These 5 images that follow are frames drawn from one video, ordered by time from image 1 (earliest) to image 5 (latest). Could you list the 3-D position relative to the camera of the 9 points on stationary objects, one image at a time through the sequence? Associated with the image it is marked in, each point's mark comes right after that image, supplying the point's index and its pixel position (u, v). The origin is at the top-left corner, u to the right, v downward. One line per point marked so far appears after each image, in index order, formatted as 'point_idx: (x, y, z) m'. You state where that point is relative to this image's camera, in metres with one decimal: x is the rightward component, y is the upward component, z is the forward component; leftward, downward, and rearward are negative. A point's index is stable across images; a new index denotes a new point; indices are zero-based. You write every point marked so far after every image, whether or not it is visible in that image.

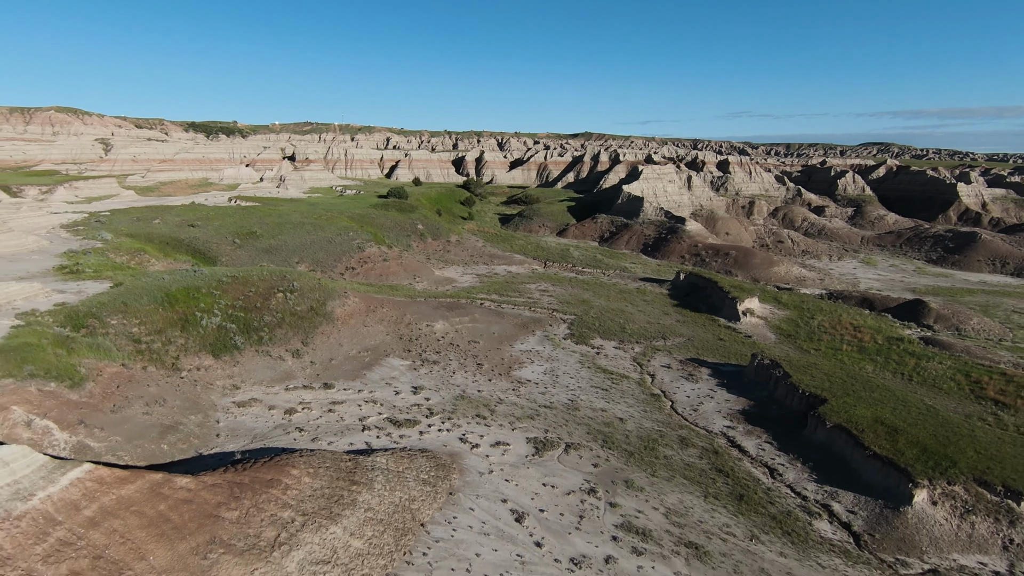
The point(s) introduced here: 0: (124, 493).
0: (-6.7, -3.5, +10.0) m
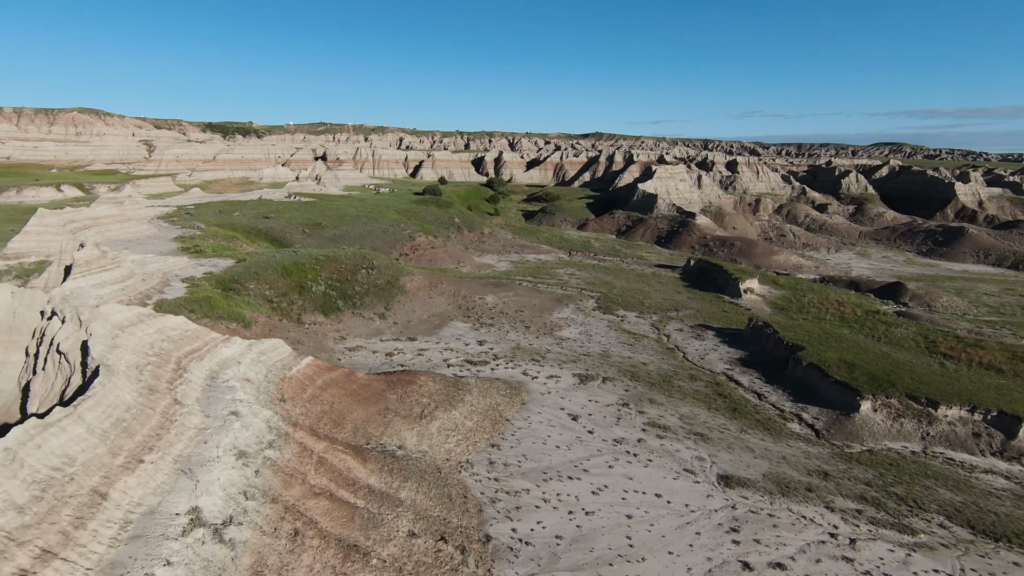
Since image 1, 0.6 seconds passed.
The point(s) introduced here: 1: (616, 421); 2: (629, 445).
0: (-4.8, -2.3, +15.4) m
1: (+3.3, -4.3, +18.5) m
2: (+3.5, -4.6, +17.0) m
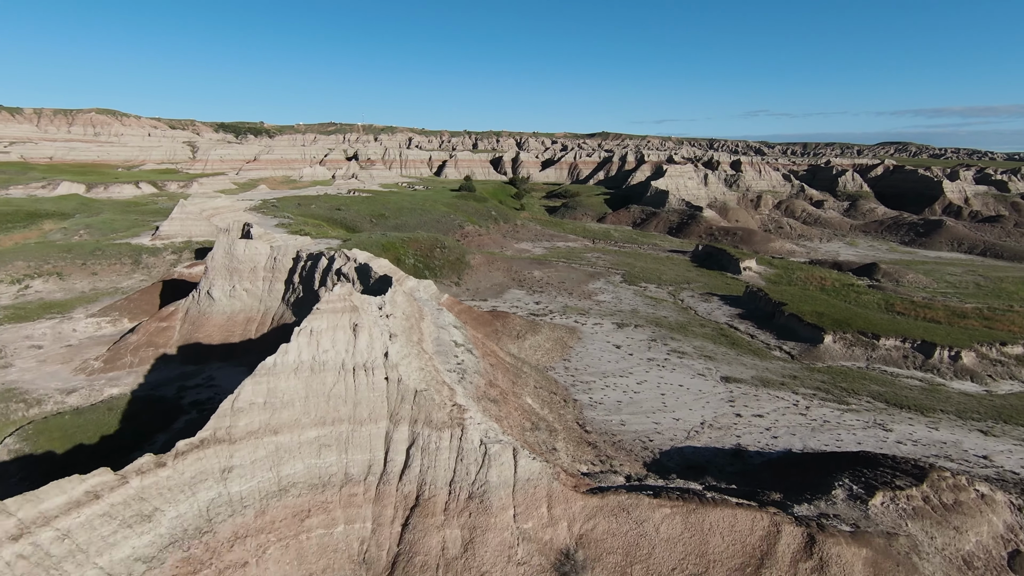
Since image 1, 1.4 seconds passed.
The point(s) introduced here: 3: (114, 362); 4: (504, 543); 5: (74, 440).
0: (-2.1, -0.8, +22.8) m
1: (+6.1, -2.7, +25.9) m
2: (+6.2, -3.1, +24.3) m
3: (-12.9, -2.4, +18.9) m
4: (0.0, -3.9, +8.5) m
5: (-10.6, -3.4, +14.4) m
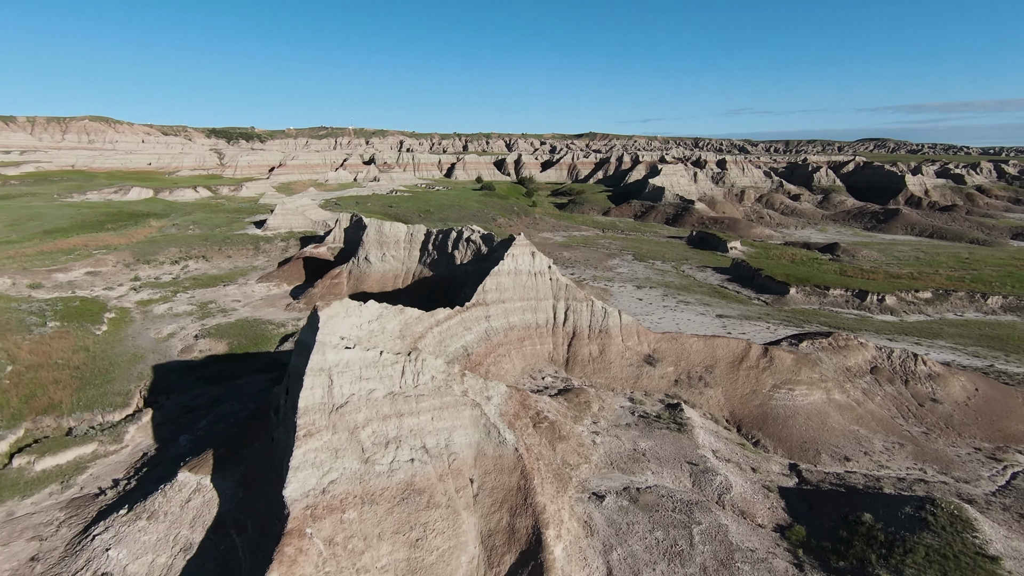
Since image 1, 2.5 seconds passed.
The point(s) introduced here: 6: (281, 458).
0: (+1.1, +1.0, +32.2) m
1: (+9.2, -0.7, +35.4) m
2: (+9.4, -1.1, +33.9) m
3: (-9.6, -0.7, +28.1) m
4: (+3.5, -2.0, +17.9) m
5: (-7.2, -1.7, +23.6) m
6: (-4.3, -3.0, +10.5) m
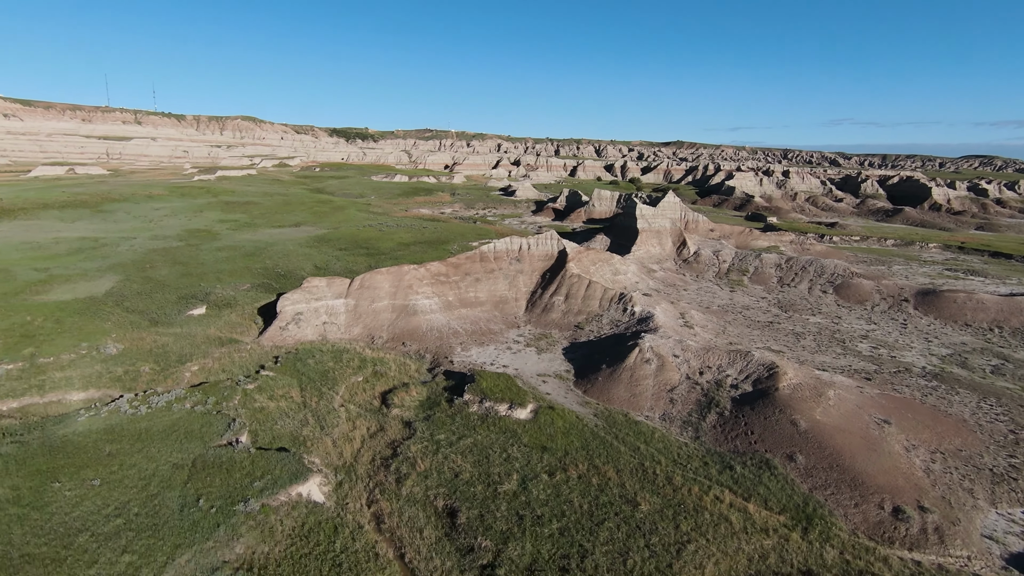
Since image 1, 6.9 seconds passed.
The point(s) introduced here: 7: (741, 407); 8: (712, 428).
0: (+18.5, +9.0, +71.4) m
1: (+26.9, +6.7, +73.5) m
2: (+26.9, +6.4, +72.0) m
3: (+7.3, +7.9, +68.7) m
4: (+18.9, +6.0, +56.9) m
5: (+9.1, +6.9, +63.8) m
6: (+10.3, +5.5, +50.5) m
7: (+7.9, -4.1, +19.9) m
8: (+6.7, -4.7, +19.4) m
